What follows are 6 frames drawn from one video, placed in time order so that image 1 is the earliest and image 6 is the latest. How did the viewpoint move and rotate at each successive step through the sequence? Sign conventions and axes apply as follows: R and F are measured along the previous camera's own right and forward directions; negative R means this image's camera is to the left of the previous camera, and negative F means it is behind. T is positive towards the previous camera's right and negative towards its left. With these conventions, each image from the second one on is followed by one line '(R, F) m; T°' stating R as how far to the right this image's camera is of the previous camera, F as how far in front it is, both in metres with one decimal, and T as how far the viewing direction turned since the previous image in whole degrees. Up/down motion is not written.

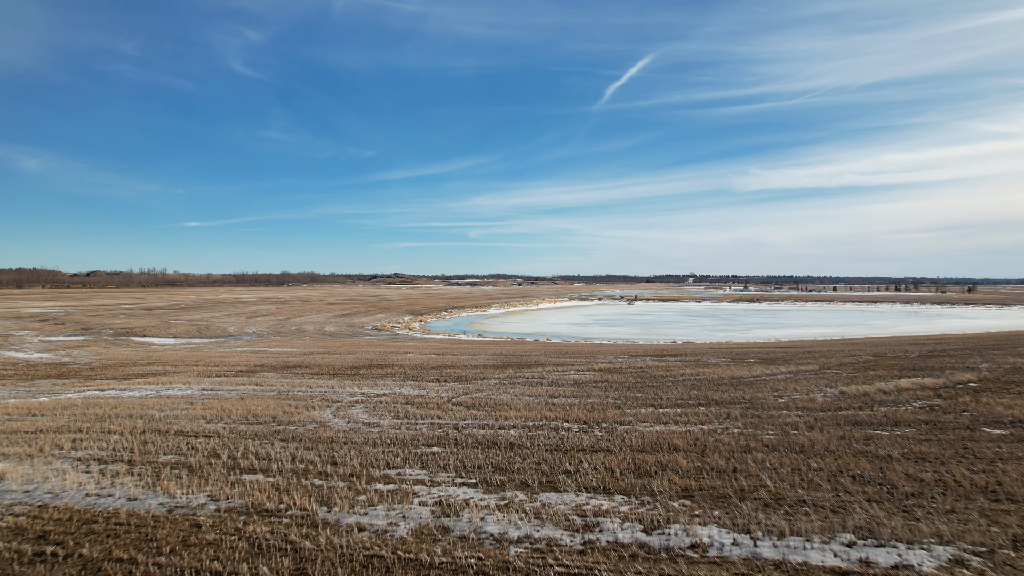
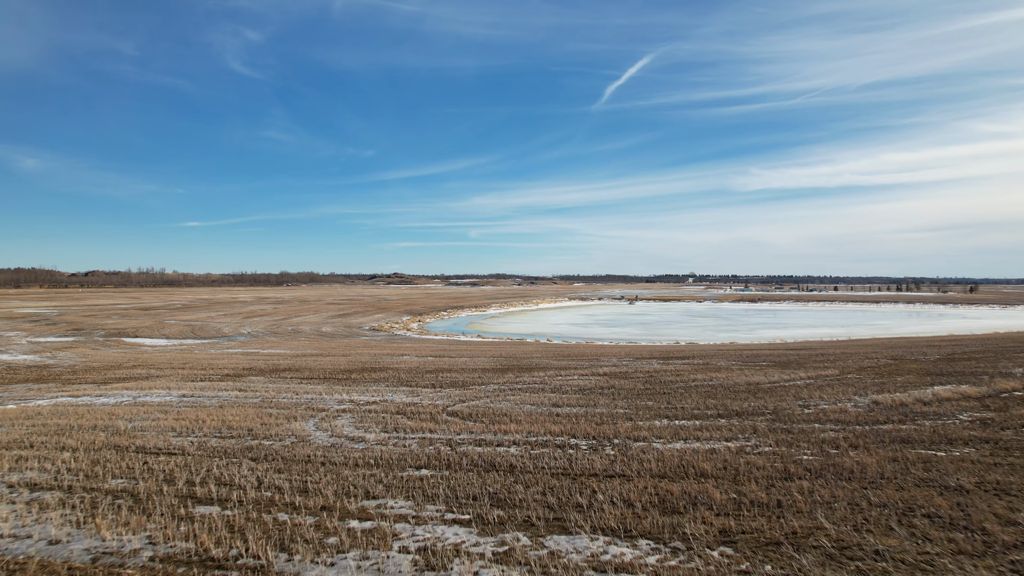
(0.0, +0.8) m; 0°
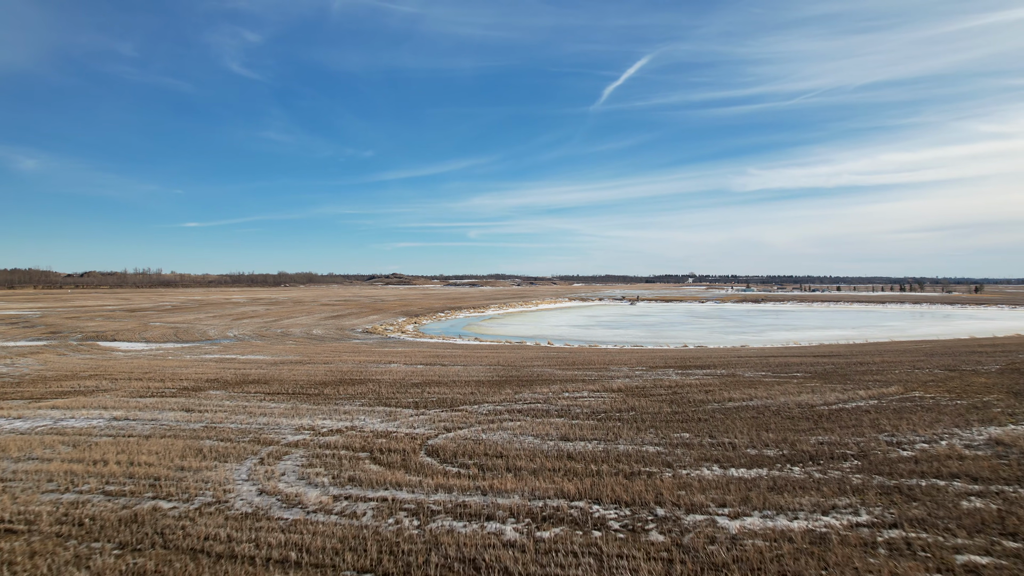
(0.0, +2.1) m; 0°
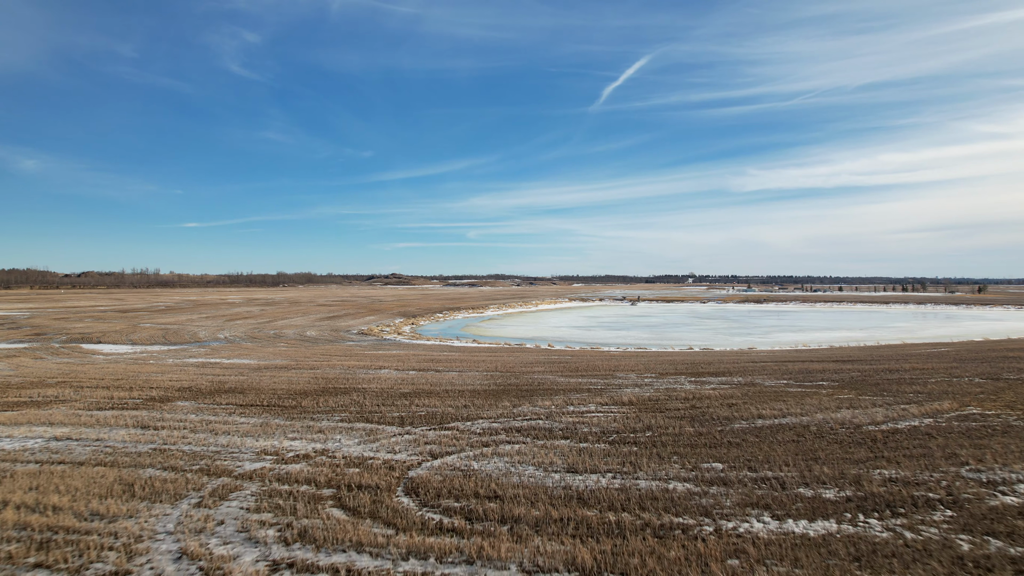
(0.0, +1.3) m; 0°
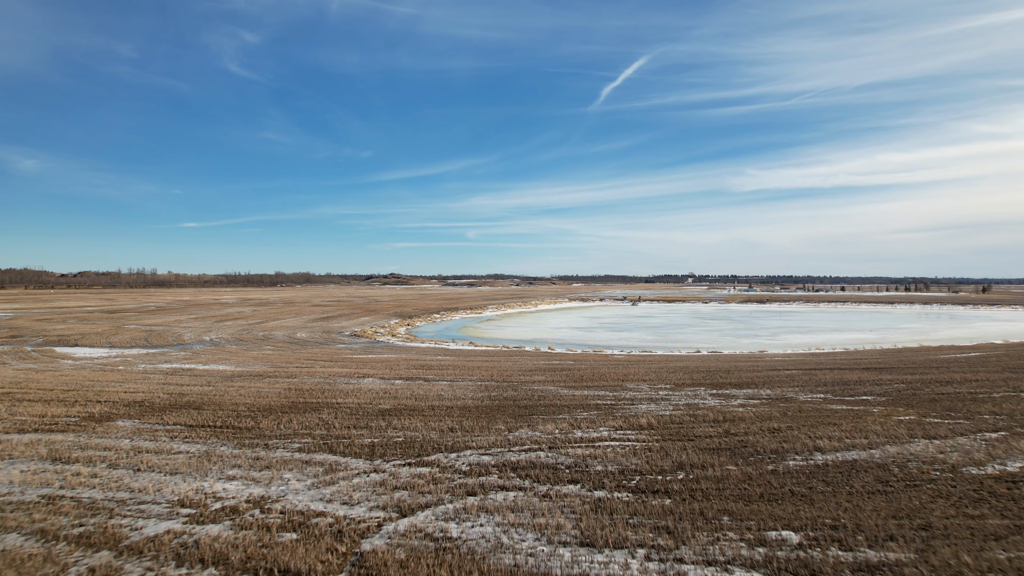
(+0.1, +1.8) m; 0°
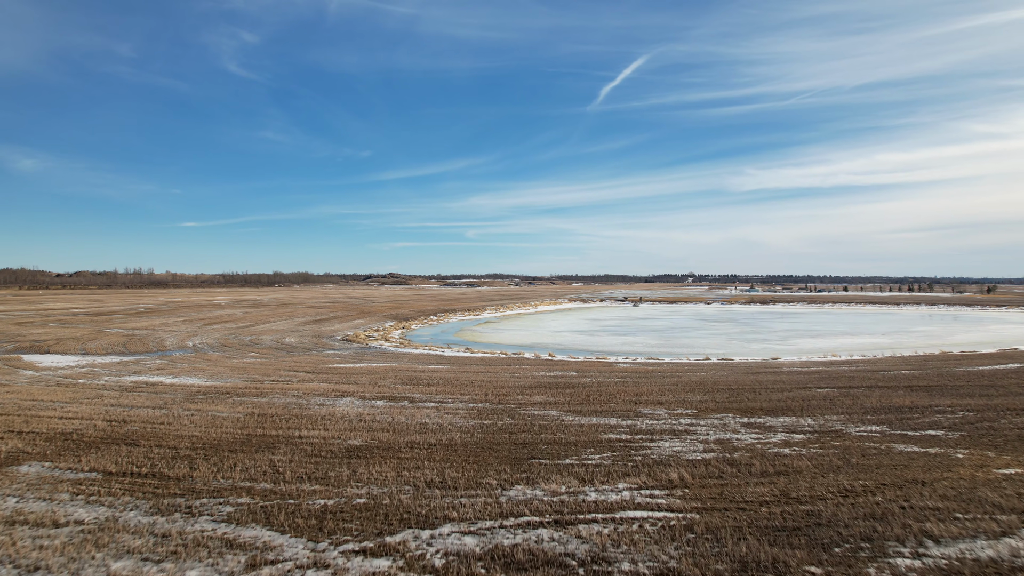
(+0.1, +2.1) m; 0°
